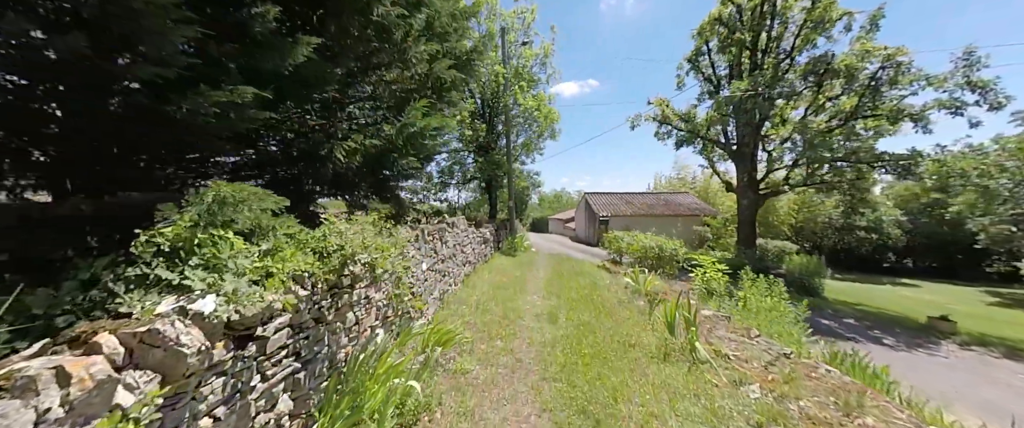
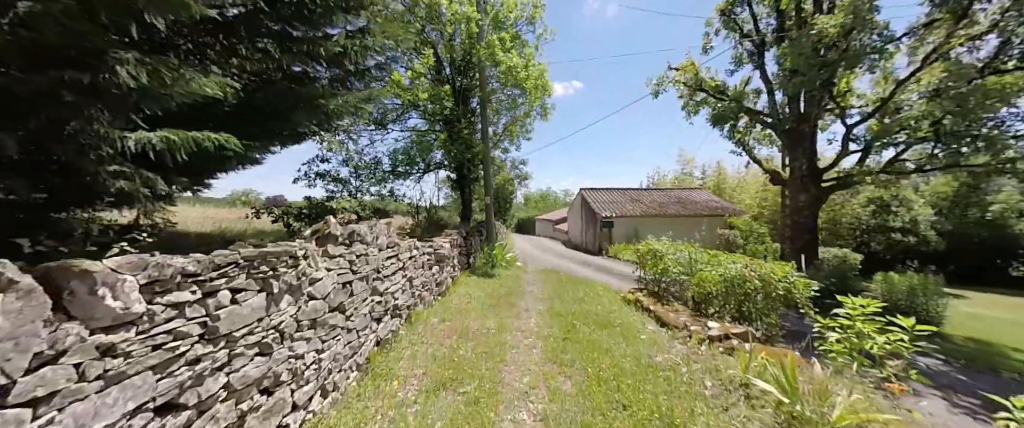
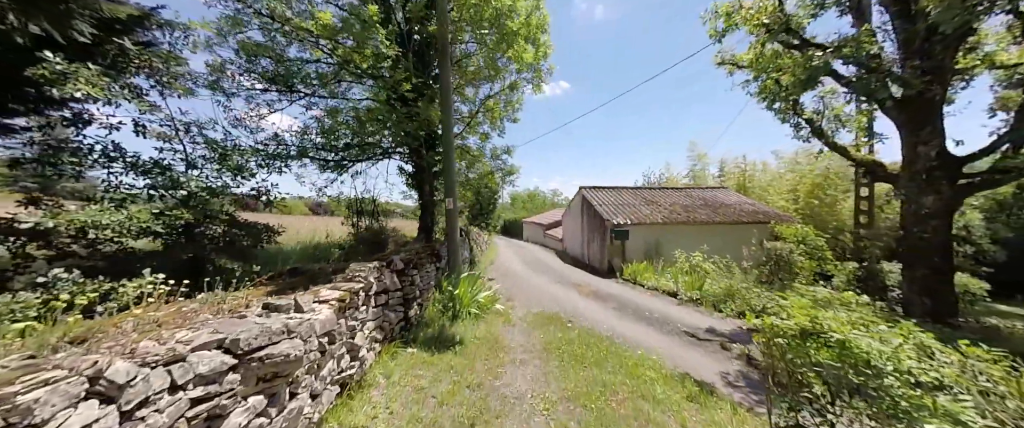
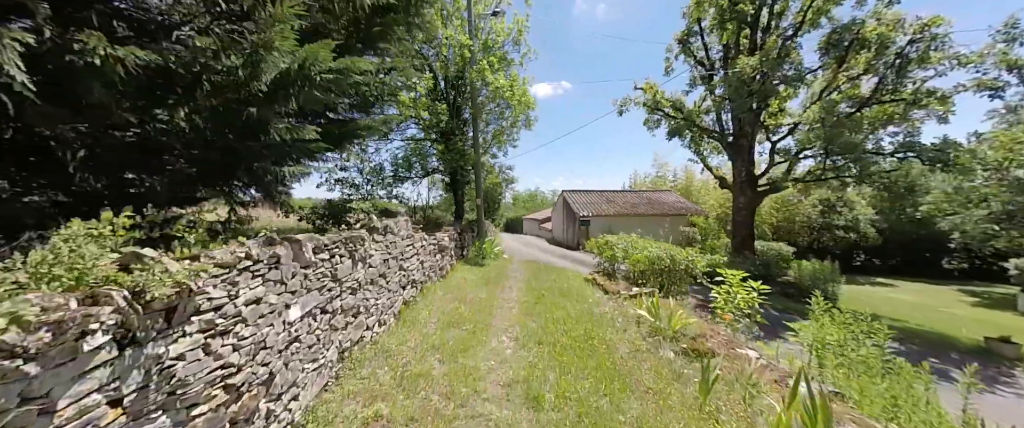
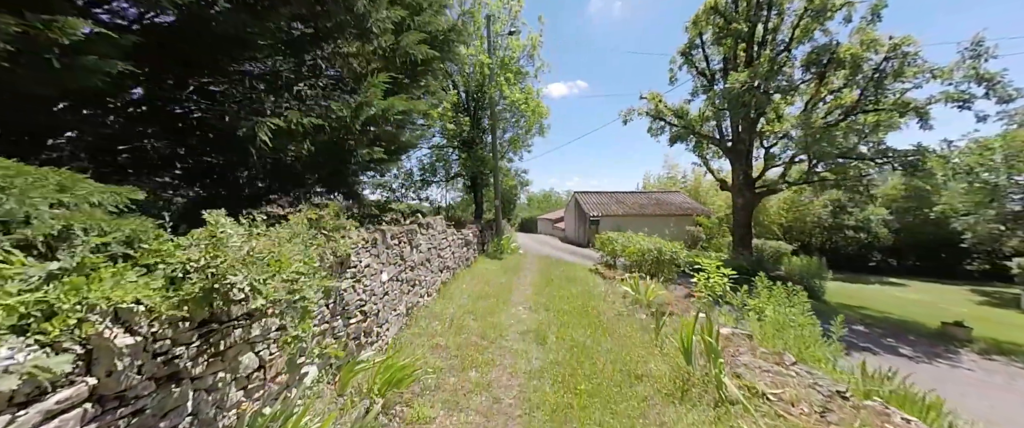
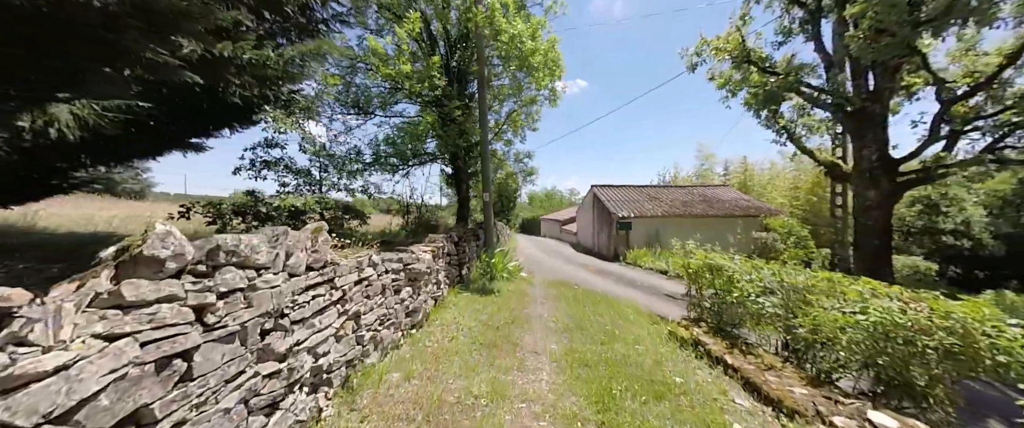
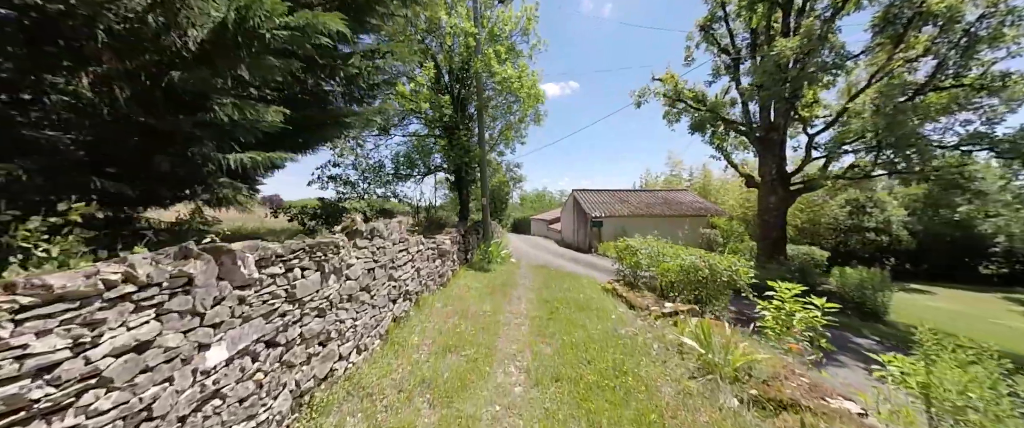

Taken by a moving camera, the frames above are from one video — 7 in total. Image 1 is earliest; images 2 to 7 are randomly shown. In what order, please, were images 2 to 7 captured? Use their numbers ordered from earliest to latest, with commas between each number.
5, 4, 7, 2, 6, 3
